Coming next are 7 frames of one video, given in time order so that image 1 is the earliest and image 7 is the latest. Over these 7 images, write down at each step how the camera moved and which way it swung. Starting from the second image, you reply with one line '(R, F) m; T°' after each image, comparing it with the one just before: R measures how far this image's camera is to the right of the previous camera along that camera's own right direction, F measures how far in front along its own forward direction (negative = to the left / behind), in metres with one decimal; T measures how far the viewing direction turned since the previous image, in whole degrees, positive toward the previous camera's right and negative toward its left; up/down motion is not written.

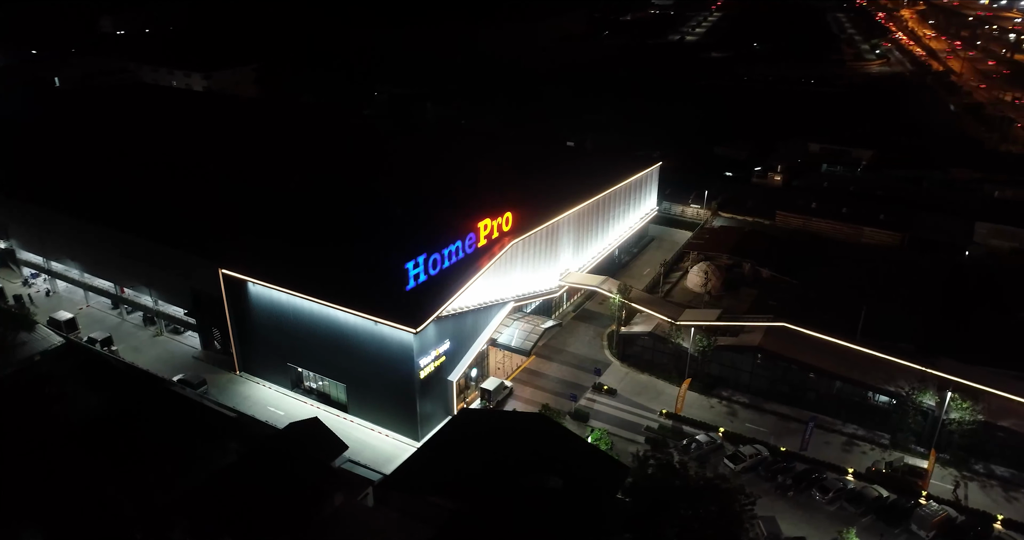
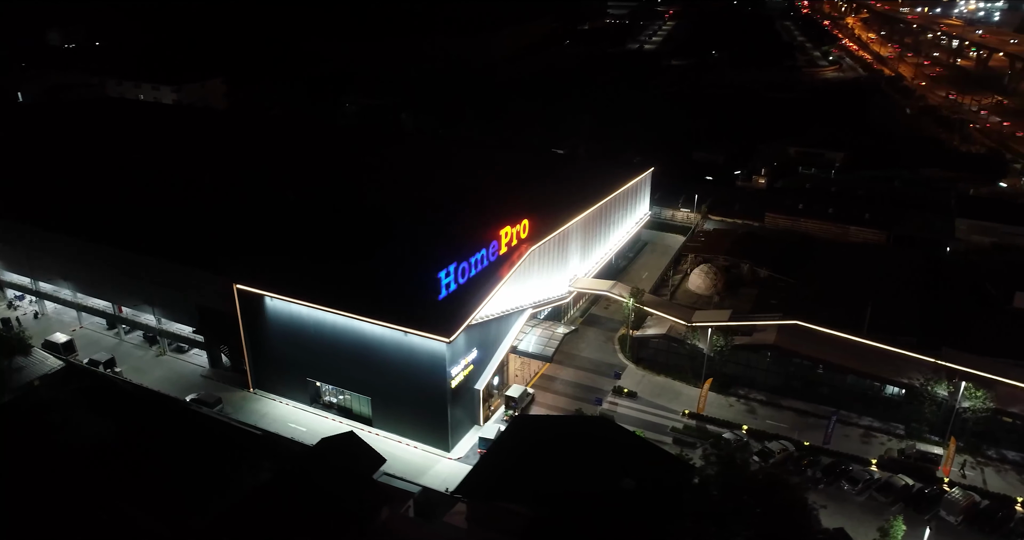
(-2.2, 0.0) m; +3°
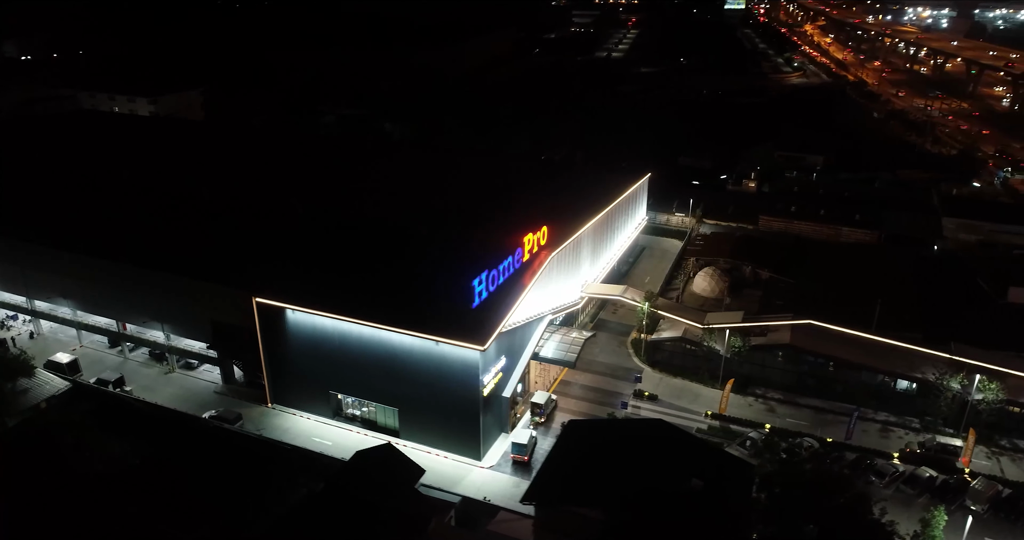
(-2.0, 0.0) m; +3°
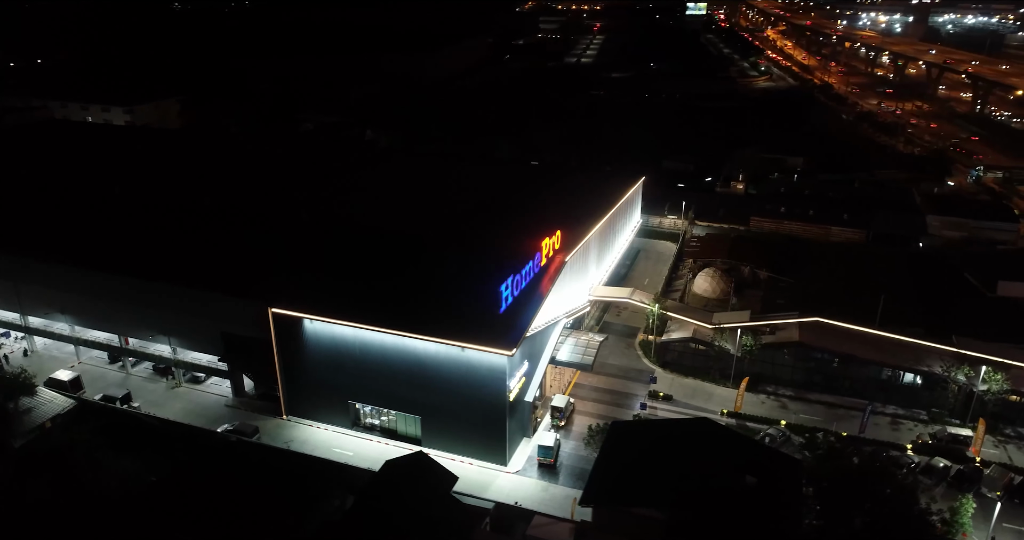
(-1.7, 0.0) m; +3°
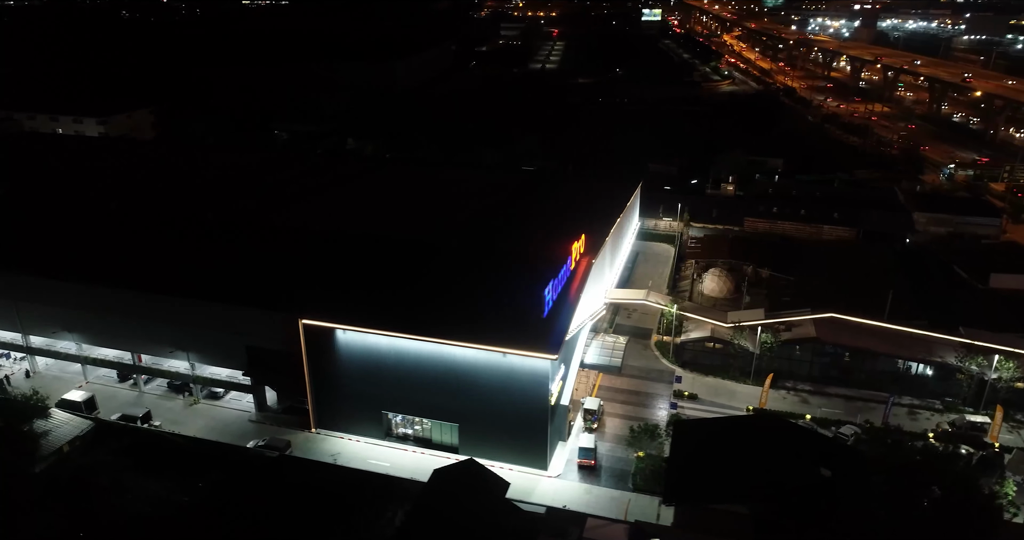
(-2.4, 0.0) m; +3°
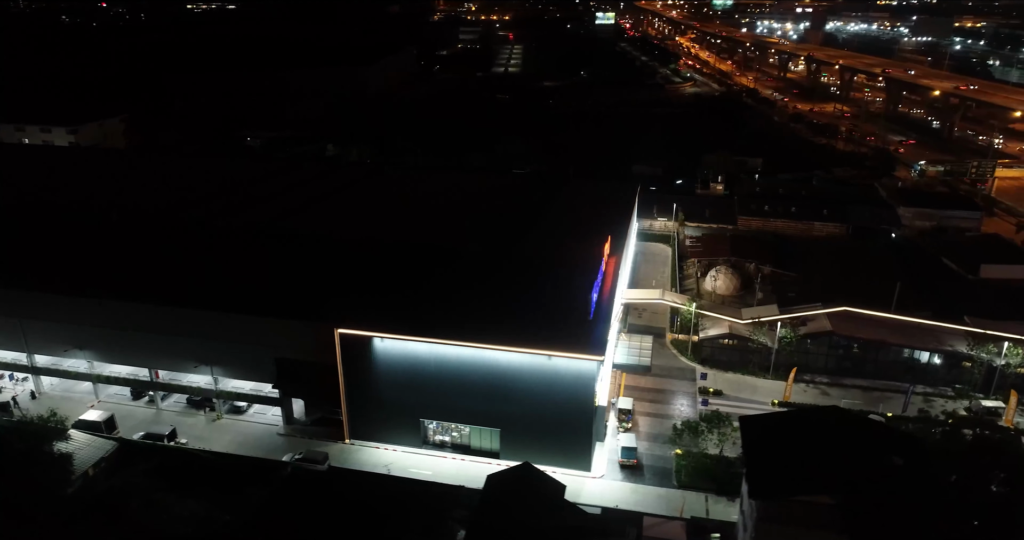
(-2.6, 0.0) m; +3°
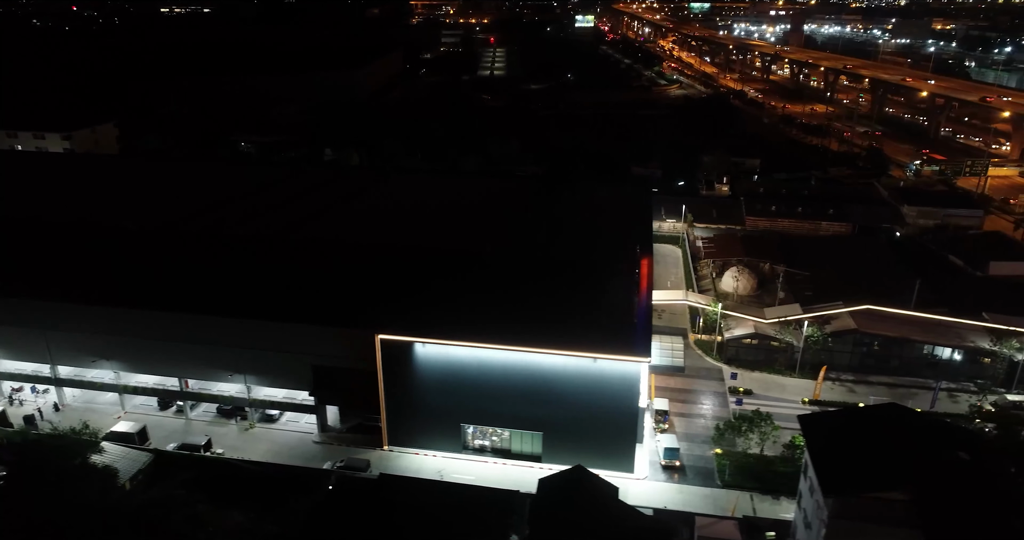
(-2.0, 0.0) m; +1°
